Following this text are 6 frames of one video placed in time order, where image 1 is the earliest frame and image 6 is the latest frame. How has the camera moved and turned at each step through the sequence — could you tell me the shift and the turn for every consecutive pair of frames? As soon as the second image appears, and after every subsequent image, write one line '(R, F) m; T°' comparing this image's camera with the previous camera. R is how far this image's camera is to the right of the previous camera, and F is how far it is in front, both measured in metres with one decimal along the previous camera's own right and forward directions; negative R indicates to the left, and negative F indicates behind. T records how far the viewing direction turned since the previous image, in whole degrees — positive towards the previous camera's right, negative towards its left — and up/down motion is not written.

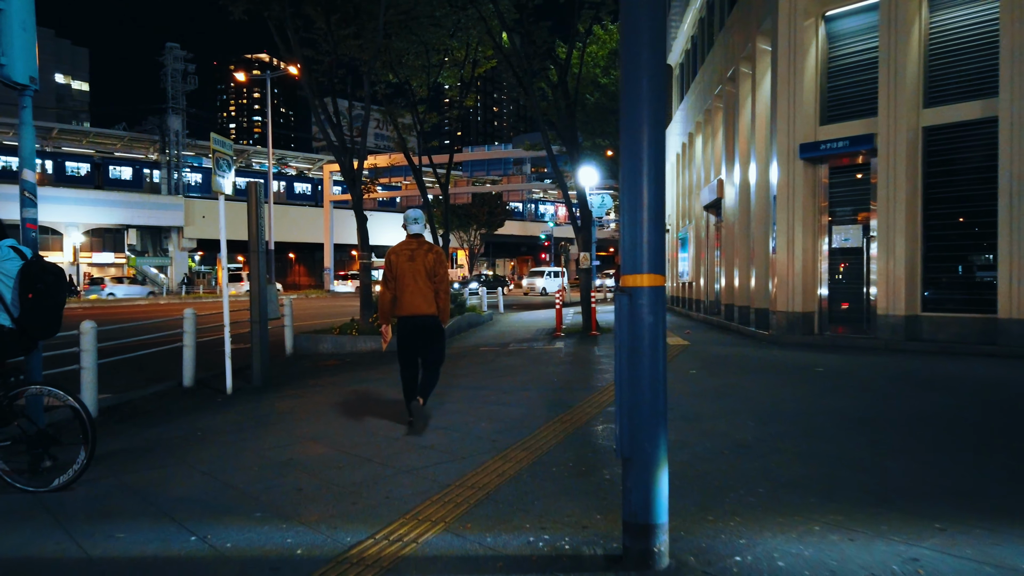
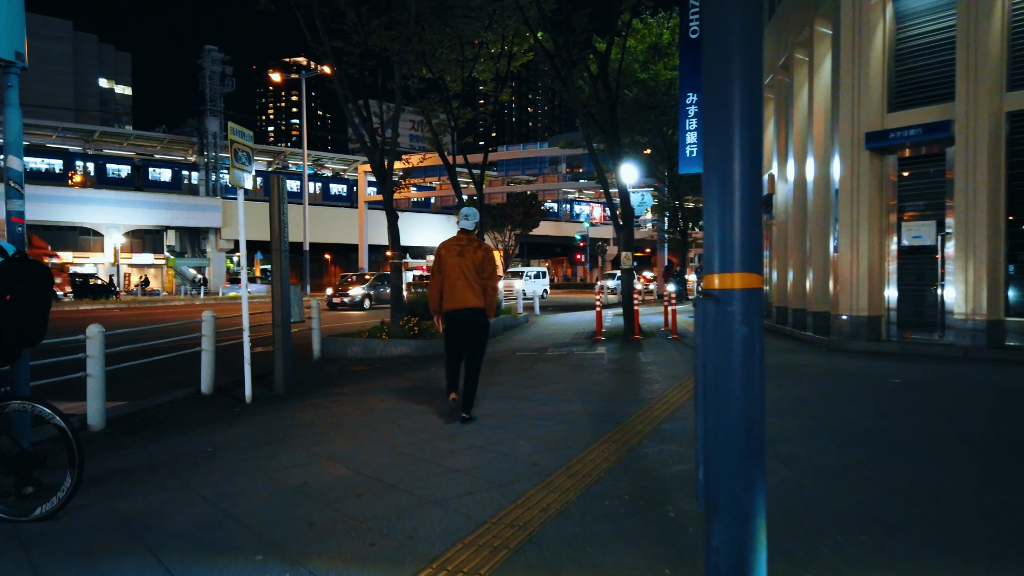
(-0.1, +0.8) m; -3°
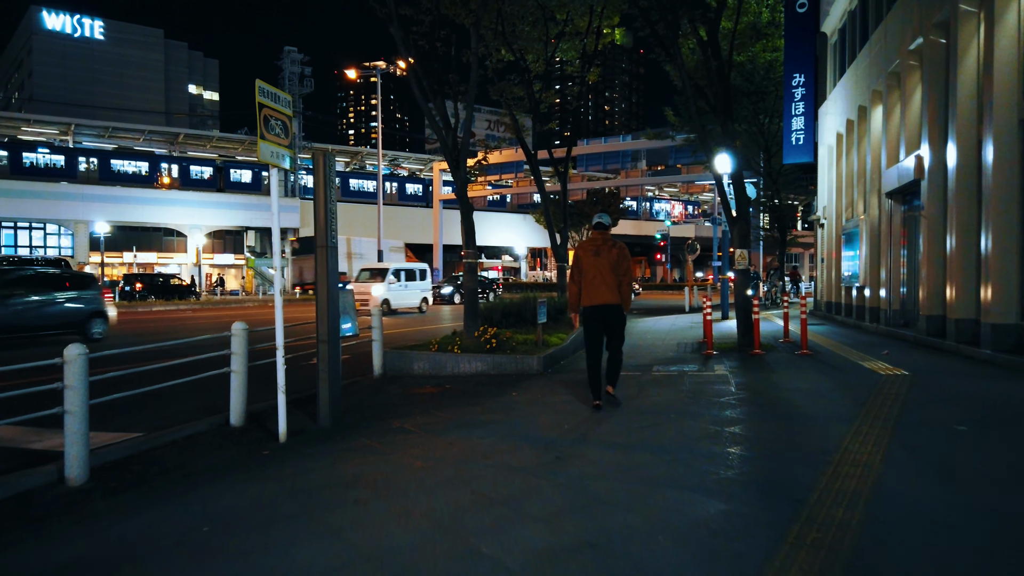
(-0.3, +2.2) m; -6°
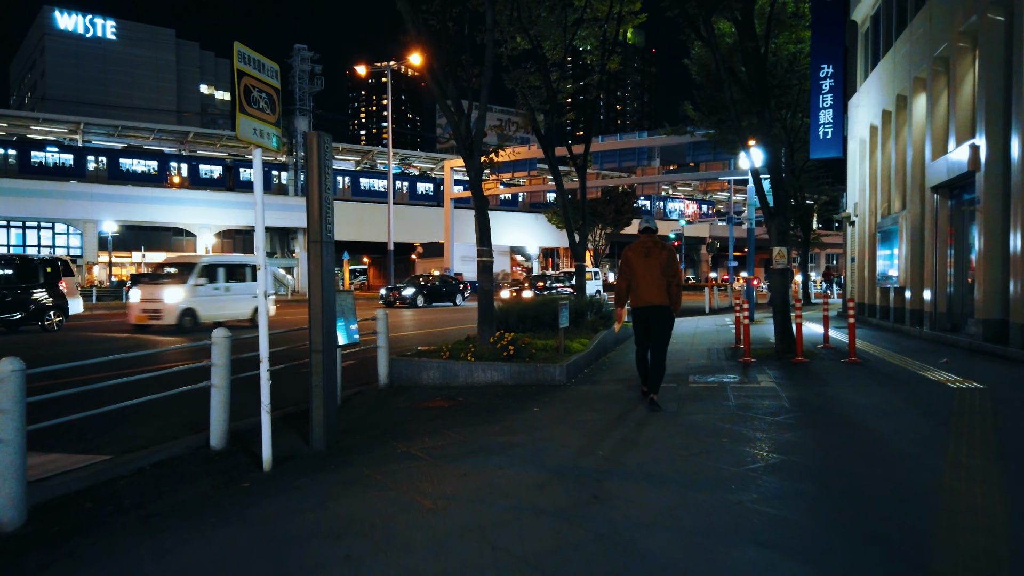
(-0.1, +1.1) m; -1°
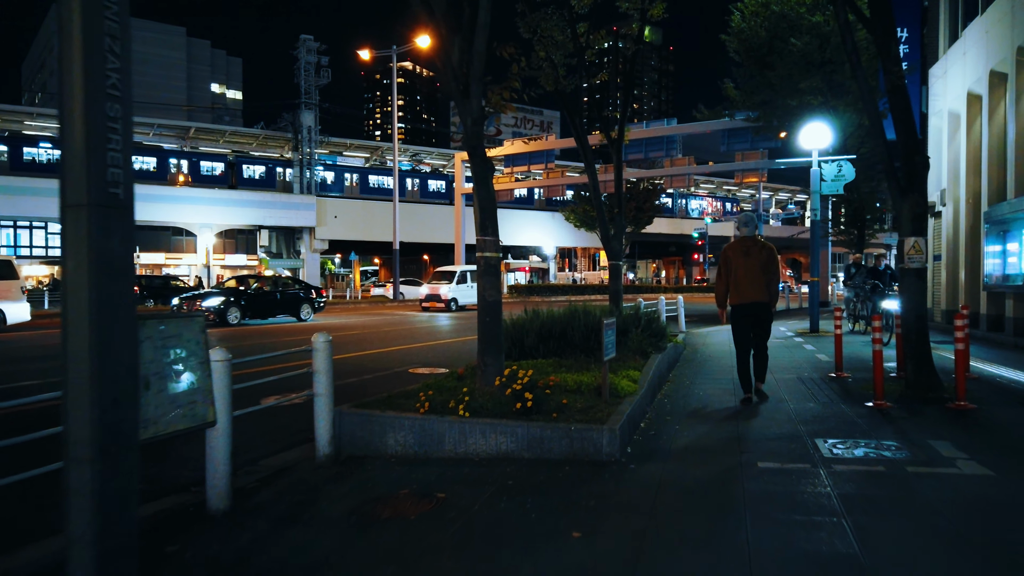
(0.0, +3.7) m; -1°
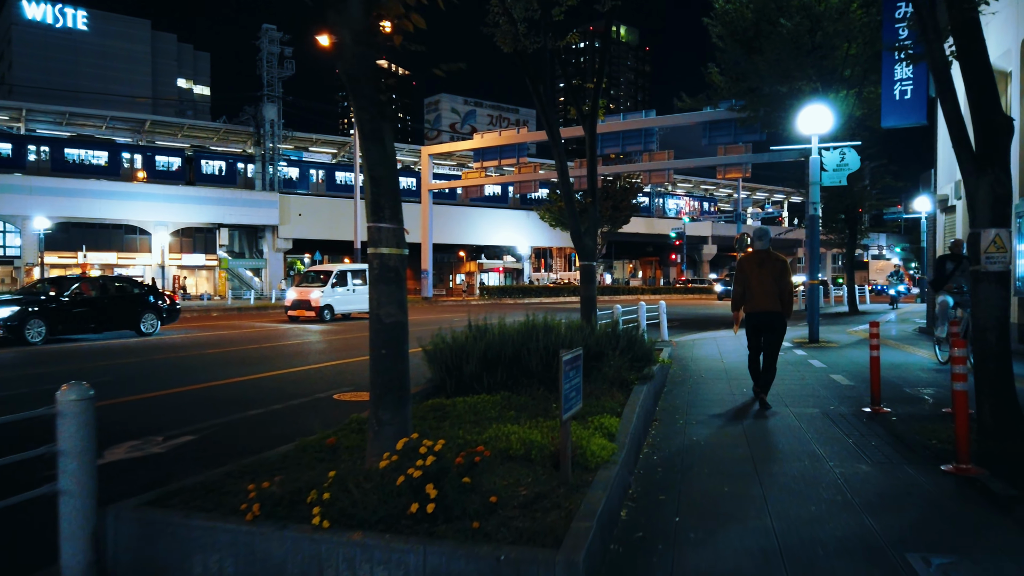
(+0.4, +2.5) m; +2°
